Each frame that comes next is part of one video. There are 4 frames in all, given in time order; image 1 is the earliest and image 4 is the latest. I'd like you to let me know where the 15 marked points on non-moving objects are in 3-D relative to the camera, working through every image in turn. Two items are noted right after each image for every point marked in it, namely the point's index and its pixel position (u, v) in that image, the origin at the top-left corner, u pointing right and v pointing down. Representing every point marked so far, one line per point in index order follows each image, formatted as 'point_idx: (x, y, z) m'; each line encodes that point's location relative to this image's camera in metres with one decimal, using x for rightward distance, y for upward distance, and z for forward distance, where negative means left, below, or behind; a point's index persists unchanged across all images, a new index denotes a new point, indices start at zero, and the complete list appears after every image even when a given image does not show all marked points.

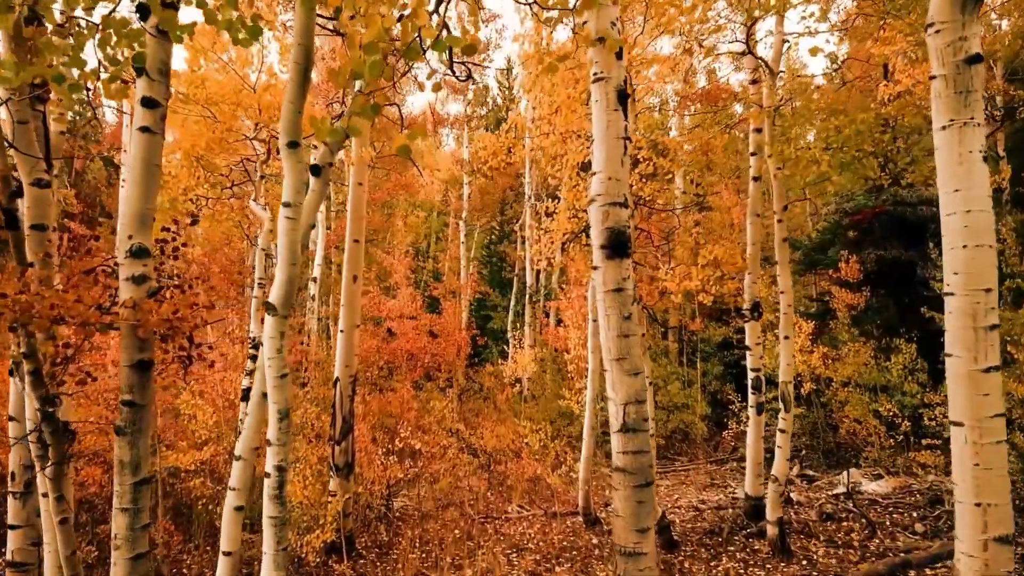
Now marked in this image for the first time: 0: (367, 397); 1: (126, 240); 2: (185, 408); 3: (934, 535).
0: (-2.0, -1.5, +12.8) m
1: (-1.5, +0.2, +3.5) m
2: (-3.3, -1.2, +9.2) m
3: (+3.9, -2.3, +8.4) m
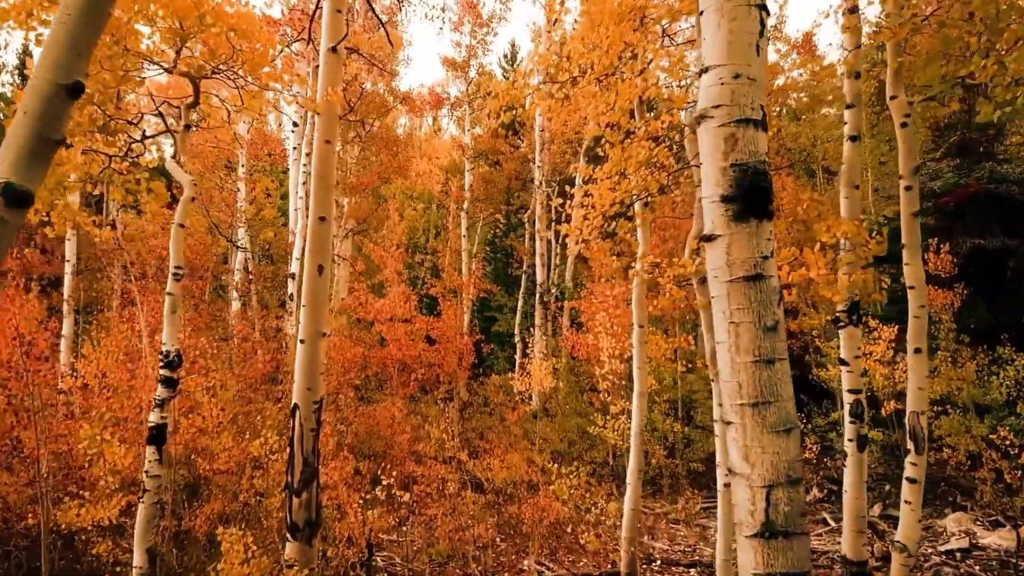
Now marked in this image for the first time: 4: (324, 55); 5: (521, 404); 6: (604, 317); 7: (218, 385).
0: (-1.9, -1.5, +10.5) m
1: (-1.3, +0.2, +1.2) m
2: (-3.1, -1.2, +6.9) m
3: (+4.0, -2.2, +6.1) m
4: (-1.3, +1.7, +6.5) m
5: (+0.1, -1.7, +13.2) m
6: (+1.0, -0.3, +10.5) m
7: (-2.8, -0.9, +8.7) m
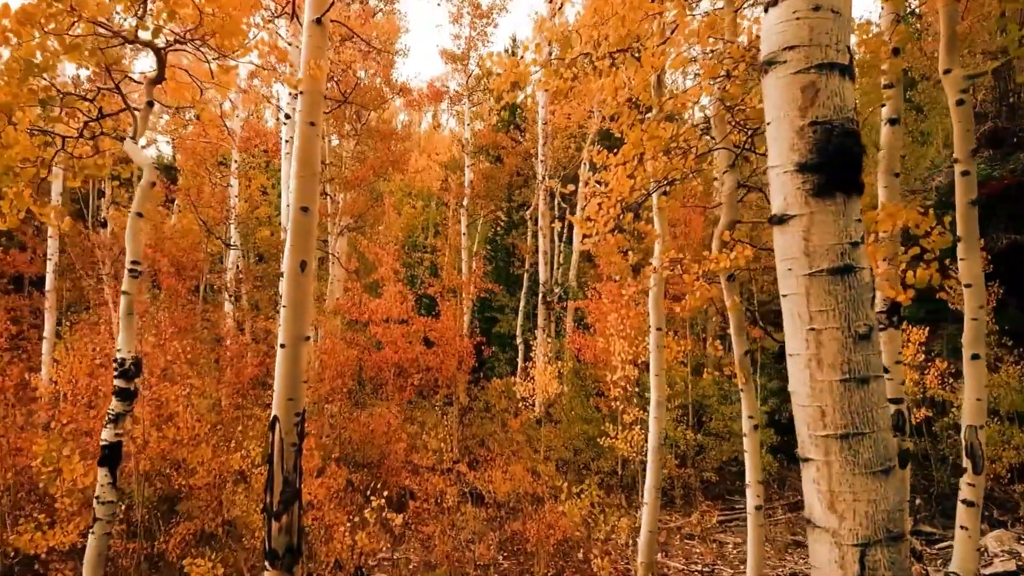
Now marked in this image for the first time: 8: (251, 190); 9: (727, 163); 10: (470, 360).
0: (-1.8, -1.5, +9.8) m
1: (-1.3, +0.2, +0.6) m
2: (-3.1, -1.2, +6.3) m
3: (+4.1, -2.2, +5.4) m
4: (-1.3, +1.7, +5.9) m
5: (+0.2, -1.6, +12.5) m
6: (+1.1, -0.3, +9.9) m
7: (-2.8, -0.9, +8.1) m
8: (-5.1, +1.9, +17.9) m
9: (+1.3, +0.7, +5.4) m
10: (-0.6, -1.0, +12.6) m
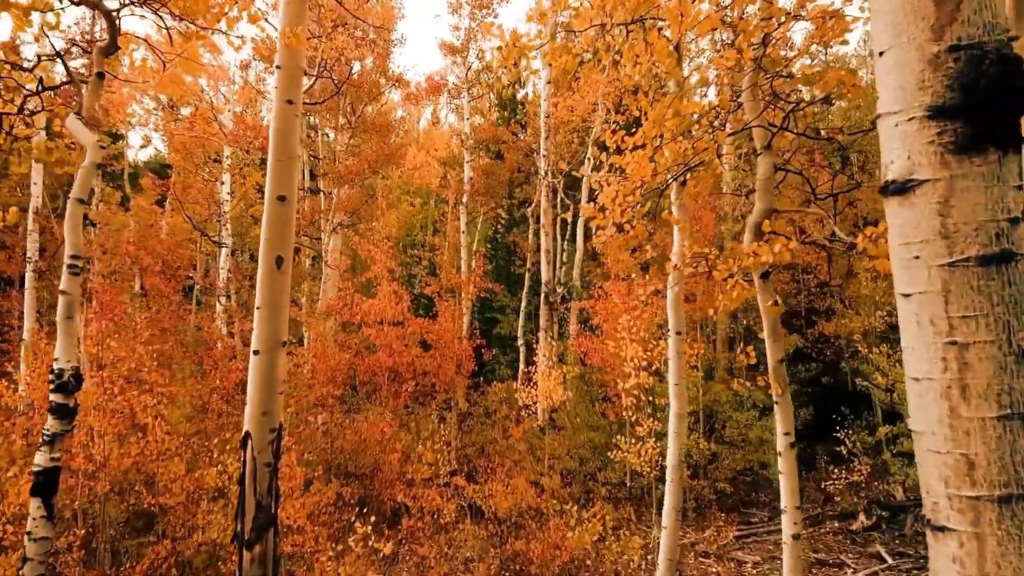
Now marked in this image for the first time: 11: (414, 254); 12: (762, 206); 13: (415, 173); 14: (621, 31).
0: (-1.8, -1.5, +9.2) m
1: (-1.3, +0.2, -0.1) m
2: (-3.1, -1.2, +5.6) m
3: (+4.1, -2.2, +4.8) m
4: (-1.3, +1.7, +5.2) m
5: (+0.2, -1.6, +11.9) m
6: (+1.1, -0.3, +9.2) m
7: (-2.7, -0.9, +7.4) m
8: (-5.1, +1.9, +17.2) m
9: (+1.3, +0.7, +4.7) m
10: (-0.6, -1.0, +12.0) m
11: (-2.1, +0.7, +19.6) m
12: (+1.2, +0.4, +4.6) m
13: (-2.1, +2.5, +19.7) m
14: (+0.6, +1.3, +4.6) m
